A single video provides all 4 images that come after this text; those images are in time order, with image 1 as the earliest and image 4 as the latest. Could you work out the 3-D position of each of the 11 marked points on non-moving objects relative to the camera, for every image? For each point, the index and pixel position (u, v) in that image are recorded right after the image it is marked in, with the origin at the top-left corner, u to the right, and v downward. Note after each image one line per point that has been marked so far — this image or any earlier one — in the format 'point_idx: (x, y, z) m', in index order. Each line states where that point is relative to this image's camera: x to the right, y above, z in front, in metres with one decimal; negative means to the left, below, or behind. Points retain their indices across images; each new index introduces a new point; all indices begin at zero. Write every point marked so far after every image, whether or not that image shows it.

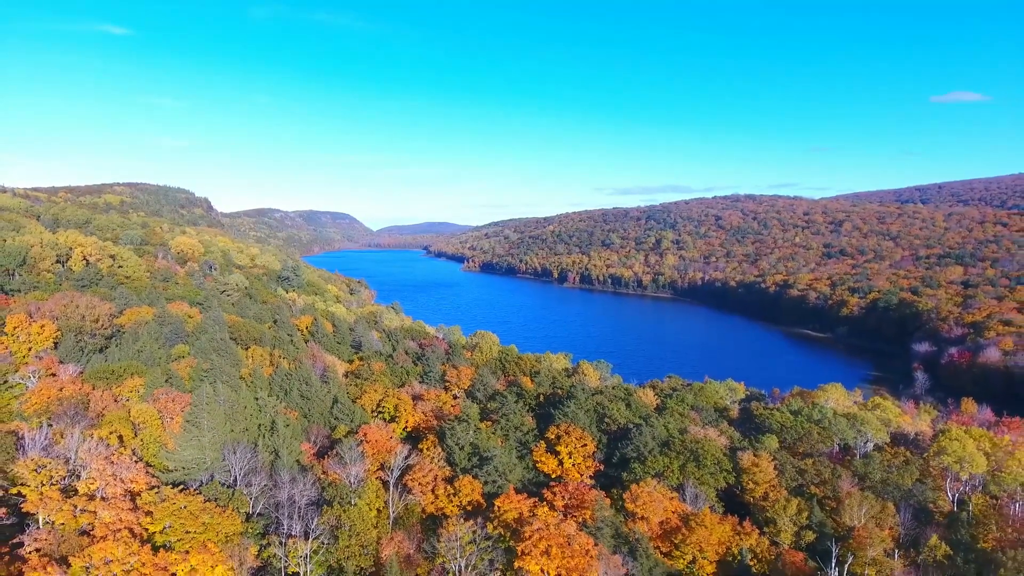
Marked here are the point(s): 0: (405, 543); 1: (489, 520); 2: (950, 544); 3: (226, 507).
0: (-3.6, -8.6, +17.5) m
1: (-0.9, -8.5, +18.8) m
2: (+16.6, -9.7, +19.5) m
3: (-9.8, -7.4, +17.6) m
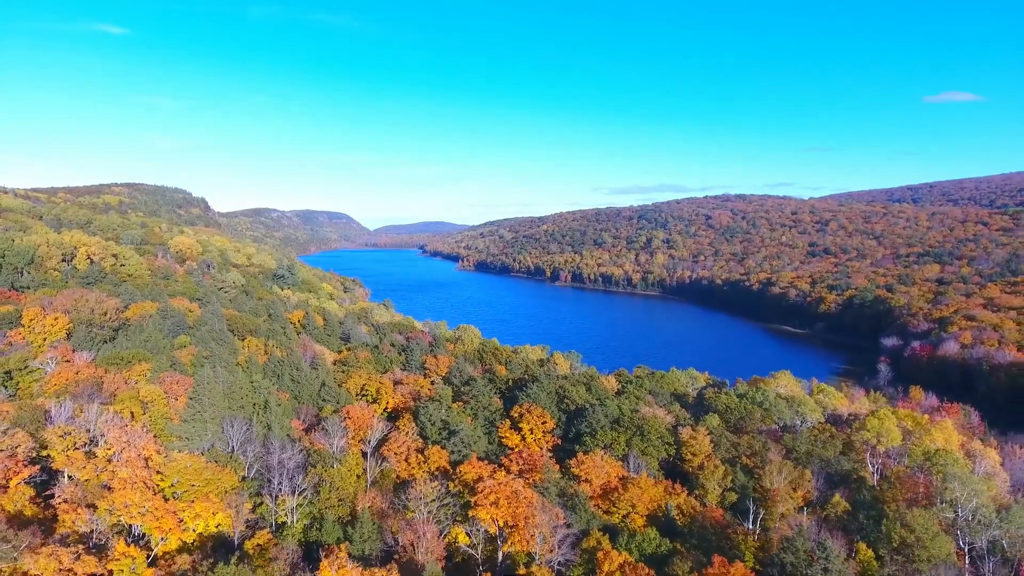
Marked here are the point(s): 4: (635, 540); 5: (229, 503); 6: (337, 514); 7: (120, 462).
0: (-5.3, -8.4, +20.4) m
1: (-2.6, -8.2, +21.8) m
2: (+14.9, -9.4, +22.5) m
3: (-11.5, -7.1, +20.5) m
4: (+4.6, -9.3, +18.8) m
5: (-10.2, -7.7, +18.5) m
6: (-6.4, -8.3, +18.9) m
7: (-14.4, -6.4, +18.9) m
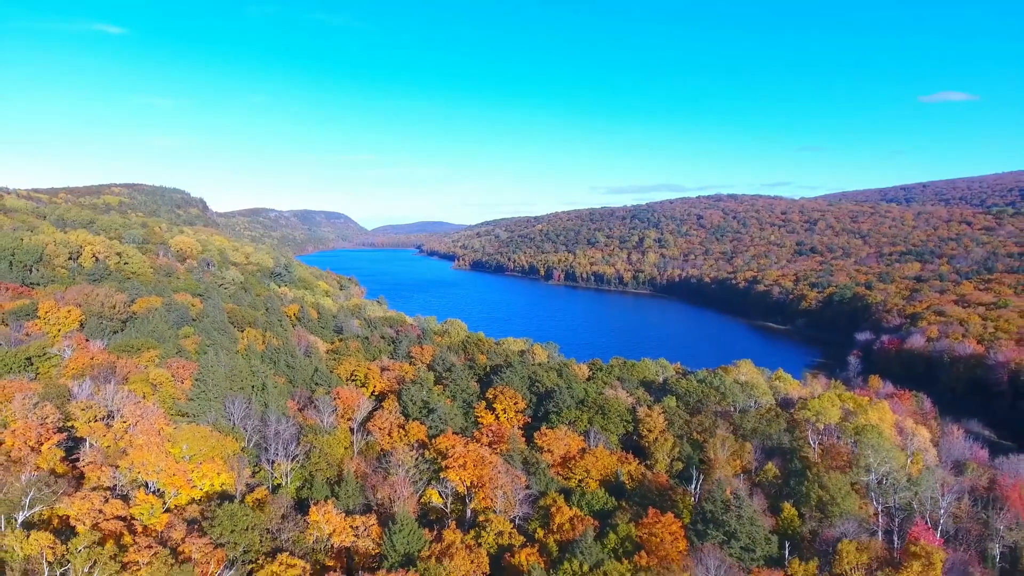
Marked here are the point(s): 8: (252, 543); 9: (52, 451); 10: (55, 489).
0: (-6.7, -8.0, +23.2) m
1: (-4.0, -7.8, +24.6) m
2: (+13.5, -9.0, +25.4) m
3: (-12.9, -6.8, +23.3) m
4: (+3.1, -8.9, +21.7) m
5: (-11.6, -7.4, +21.3) m
6: (-7.9, -7.9, +21.7) m
7: (-15.8, -6.1, +21.6) m
8: (-8.2, -8.0, +16.1) m
9: (-17.7, -6.3, +19.7) m
10: (-15.5, -6.8, +17.4) m
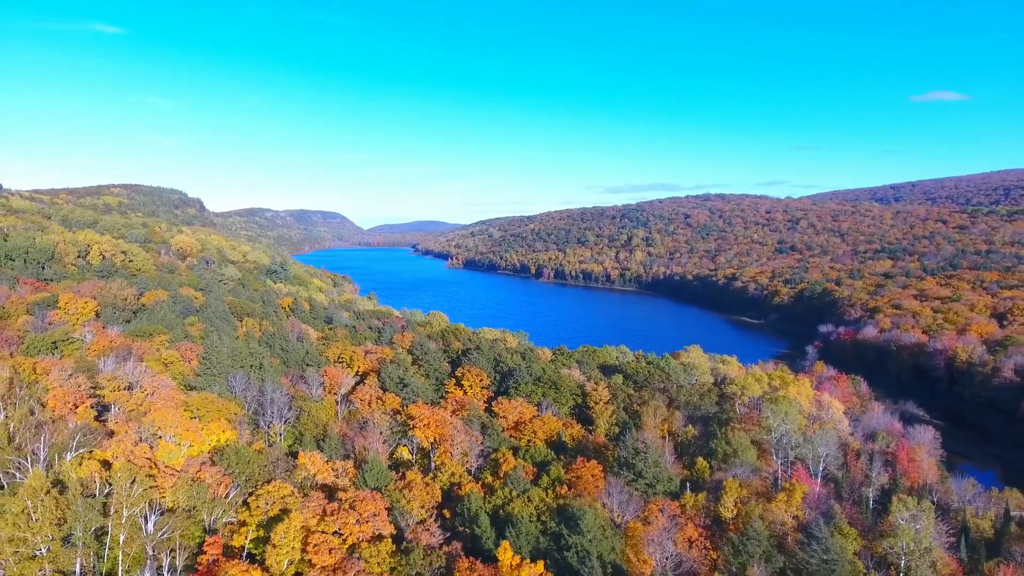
0: (-9.0, -7.5, +27.6) m
1: (-6.3, -7.3, +29.0) m
2: (+11.3, -8.4, +29.9) m
3: (-15.2, -6.3, +27.6) m
4: (+0.9, -8.4, +26.1) m
5: (-13.8, -6.9, +25.6) m
6: (-10.1, -7.4, +26.1) m
7: (-18.1, -5.6, +26.0) m
8: (-10.4, -7.5, +20.5) m
9: (-19.9, -5.8, +24.0) m
10: (-17.7, -6.3, +21.7) m
